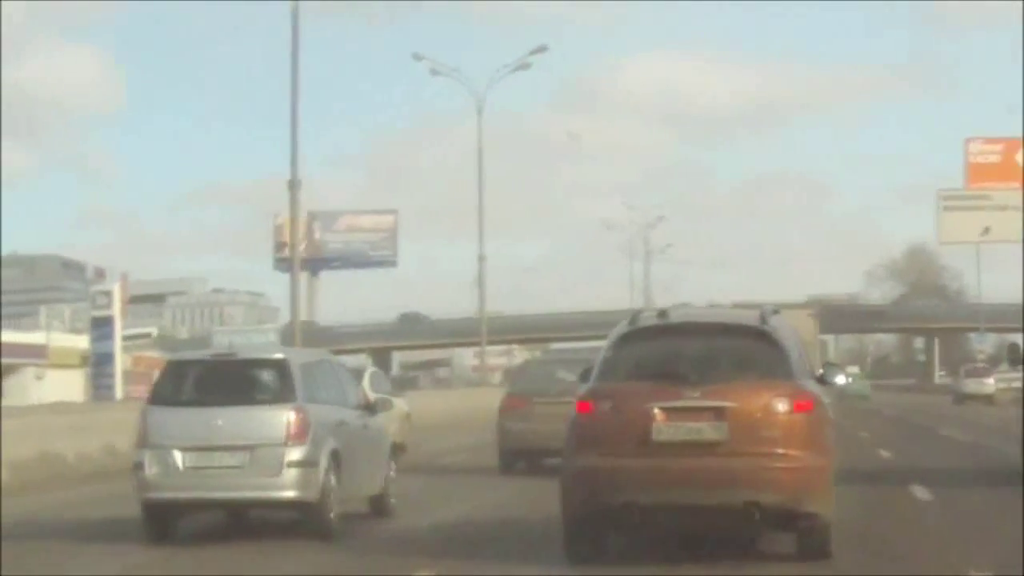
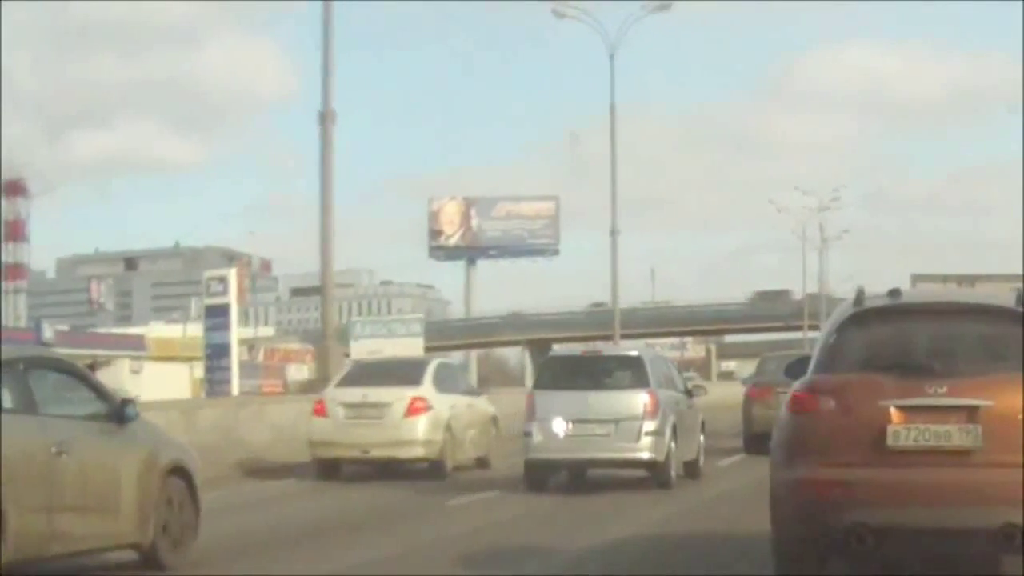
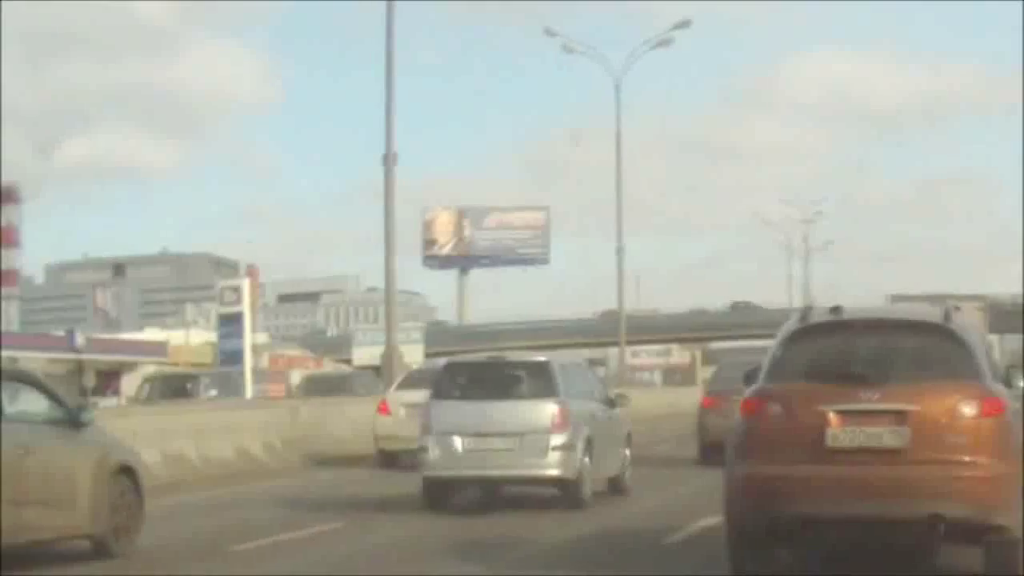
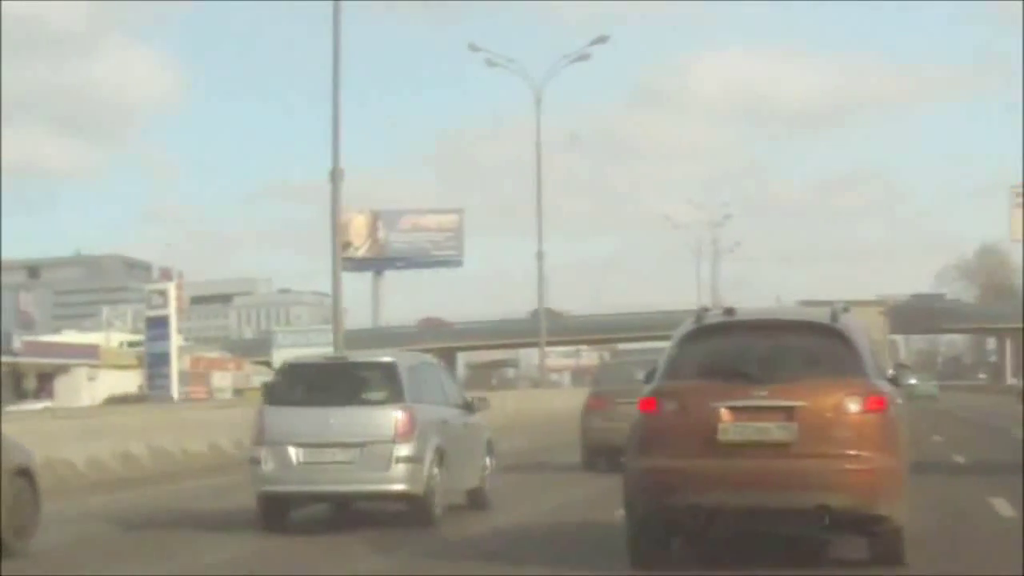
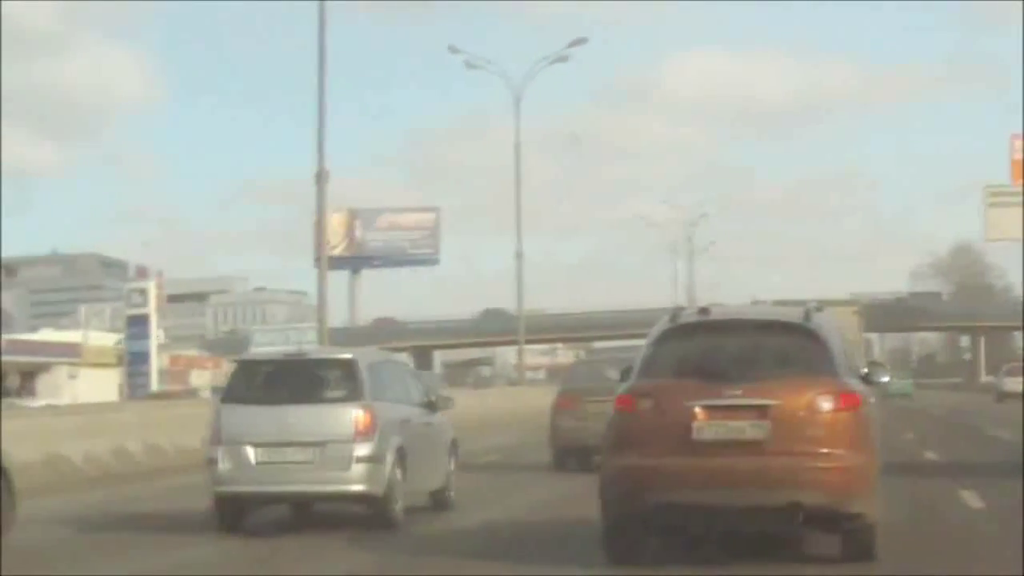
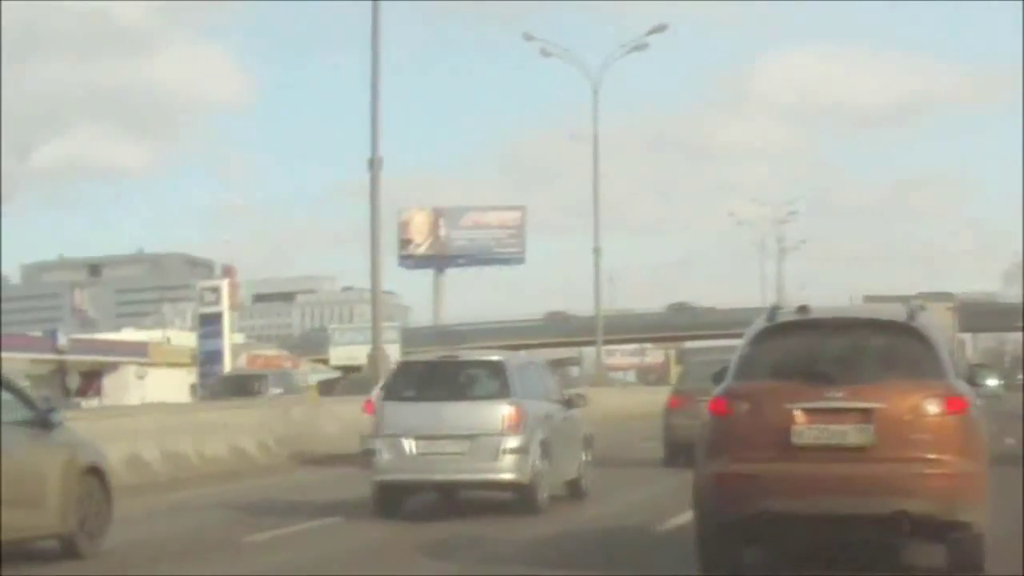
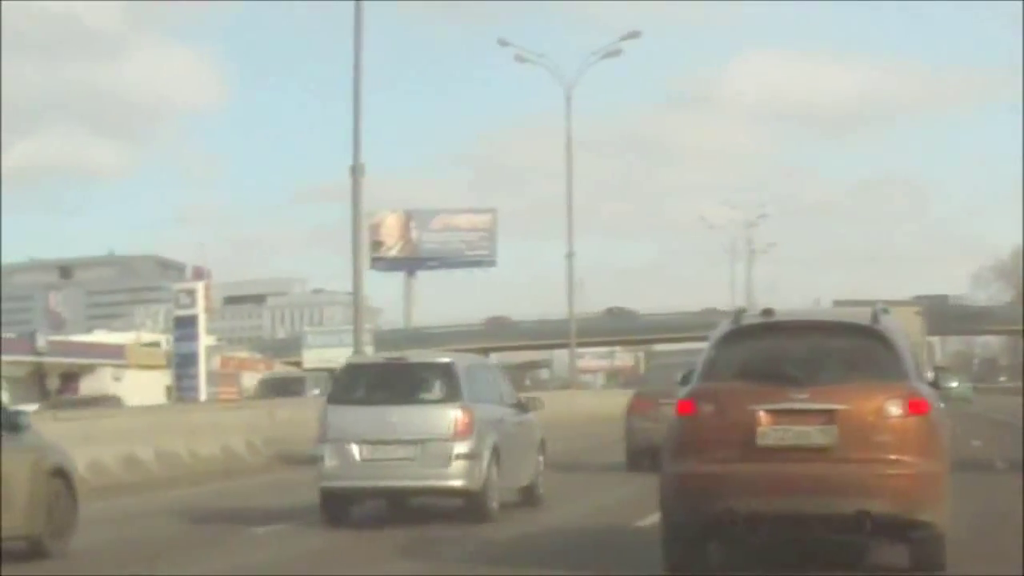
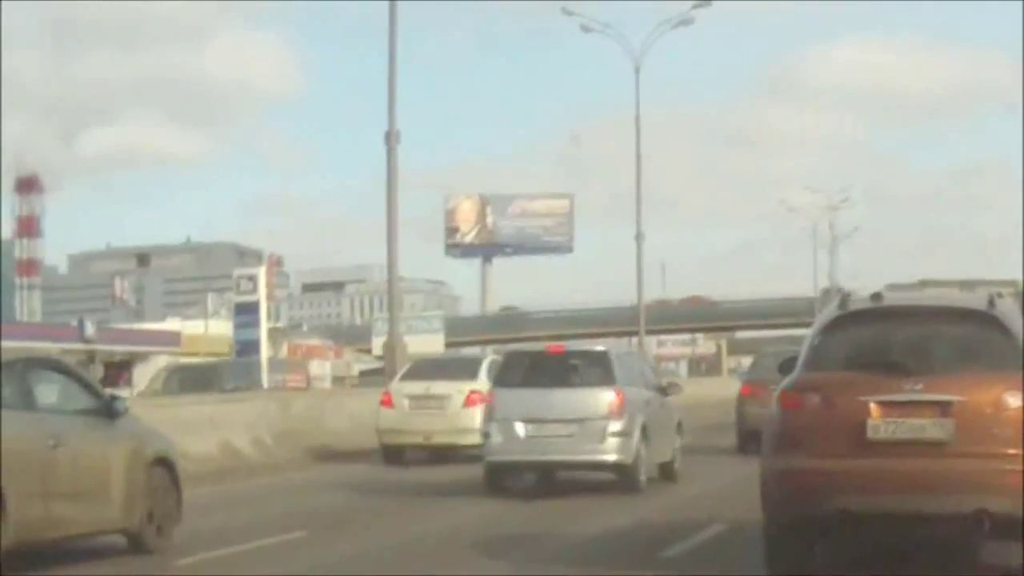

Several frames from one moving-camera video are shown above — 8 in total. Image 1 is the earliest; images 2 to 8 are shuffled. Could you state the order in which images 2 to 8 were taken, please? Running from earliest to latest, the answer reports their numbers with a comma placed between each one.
5, 4, 7, 6, 3, 8, 2
